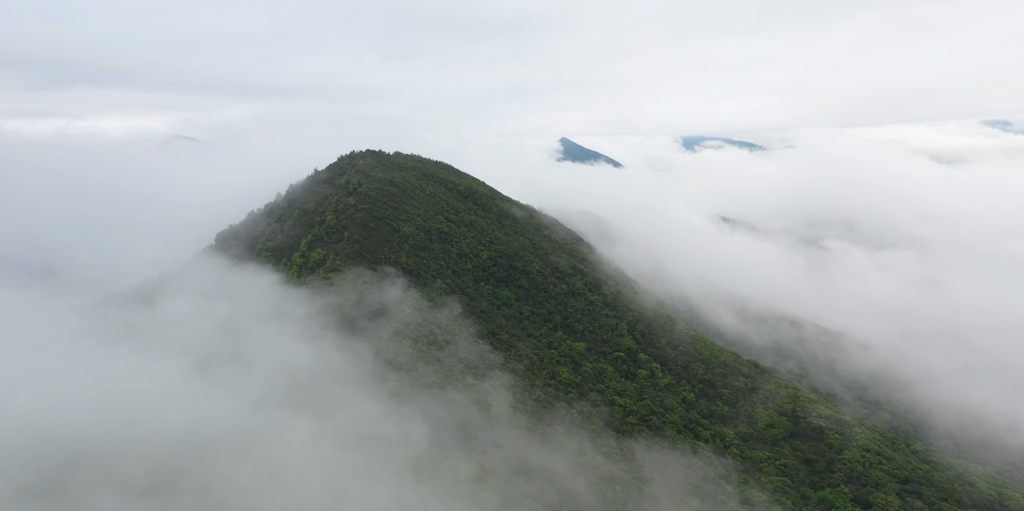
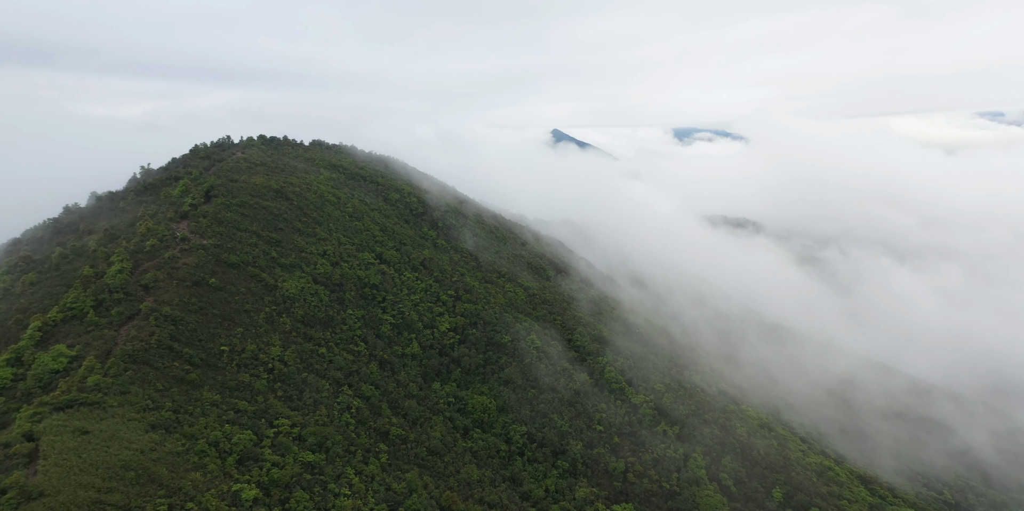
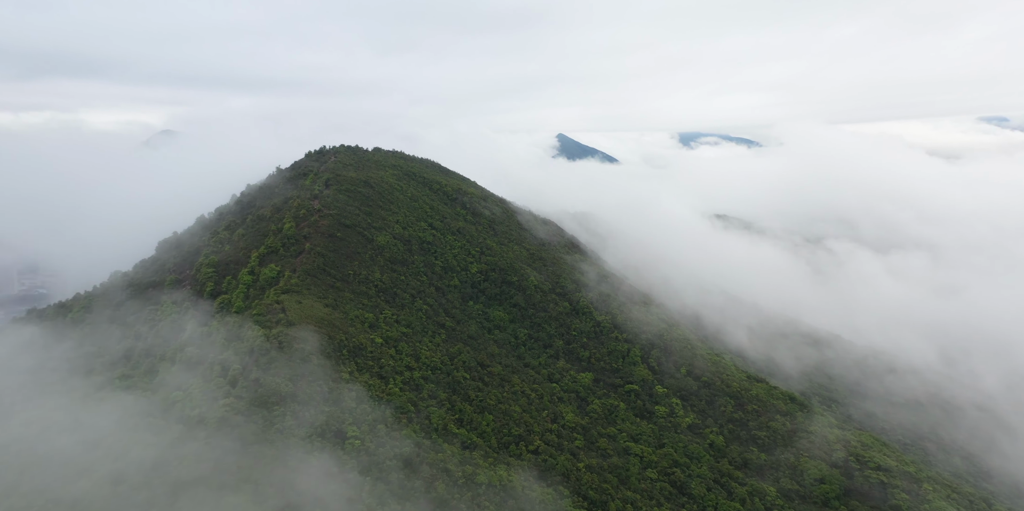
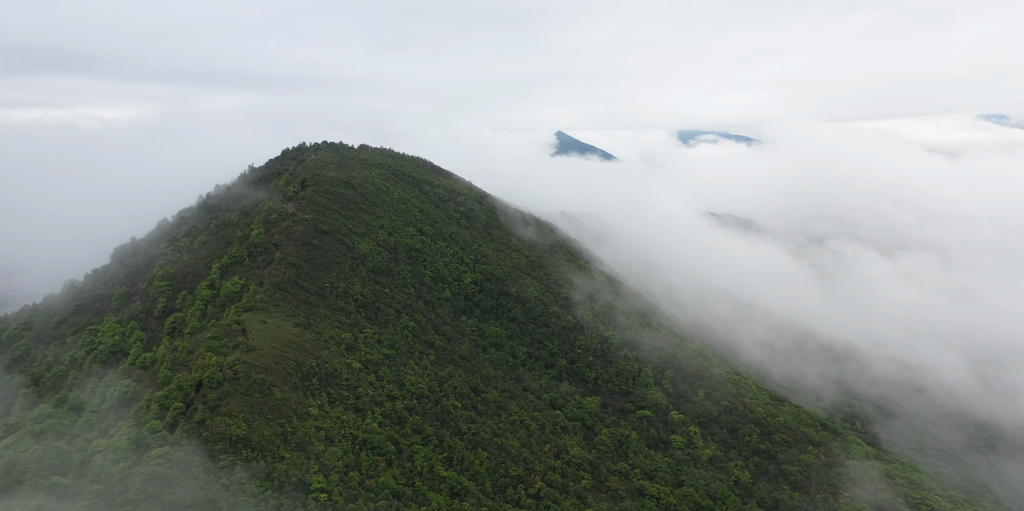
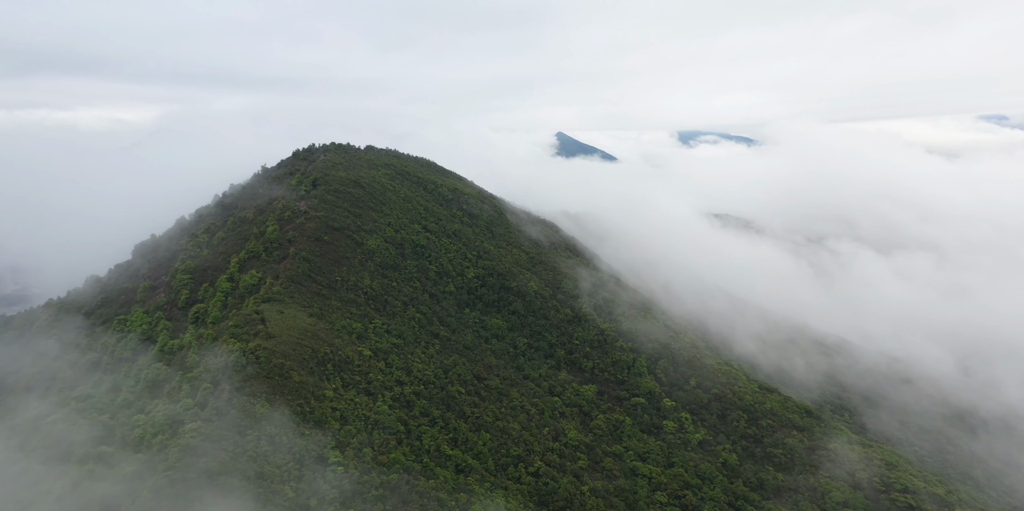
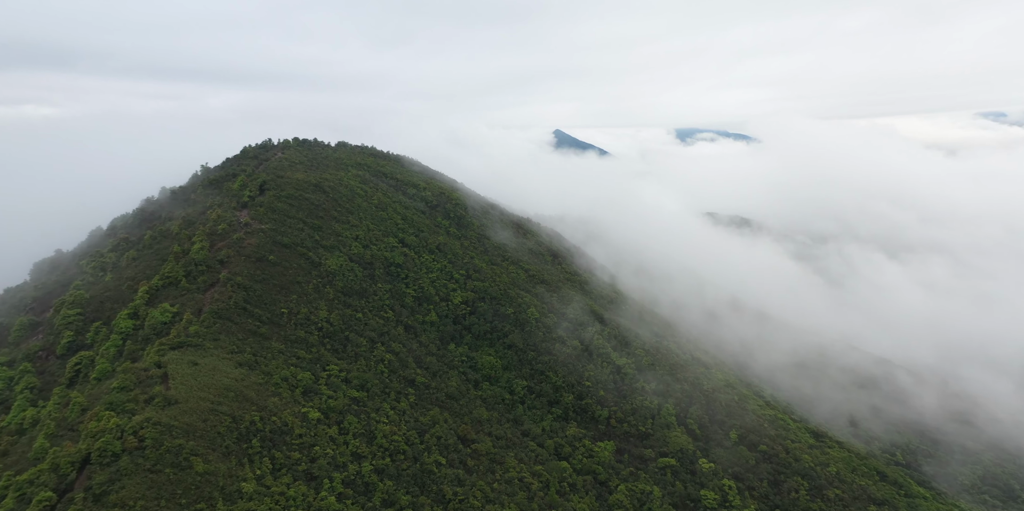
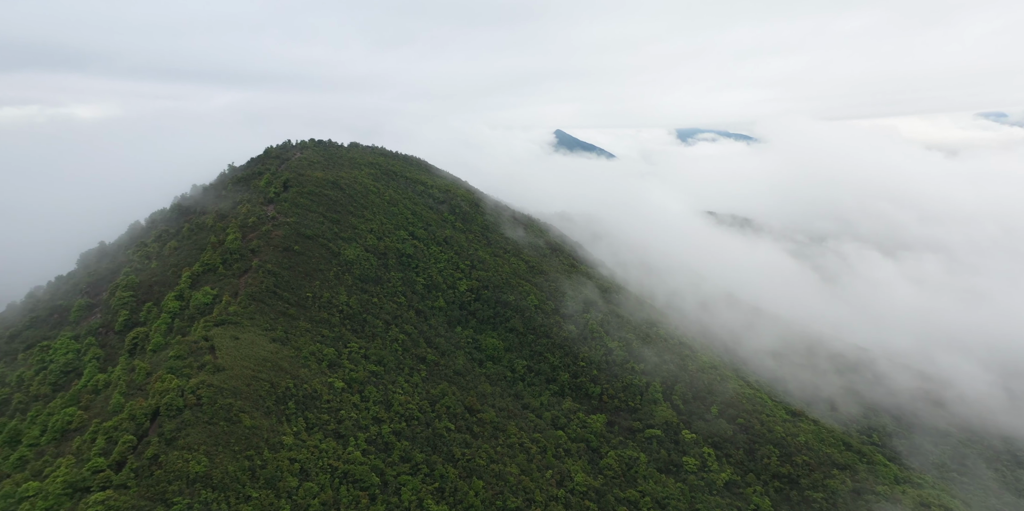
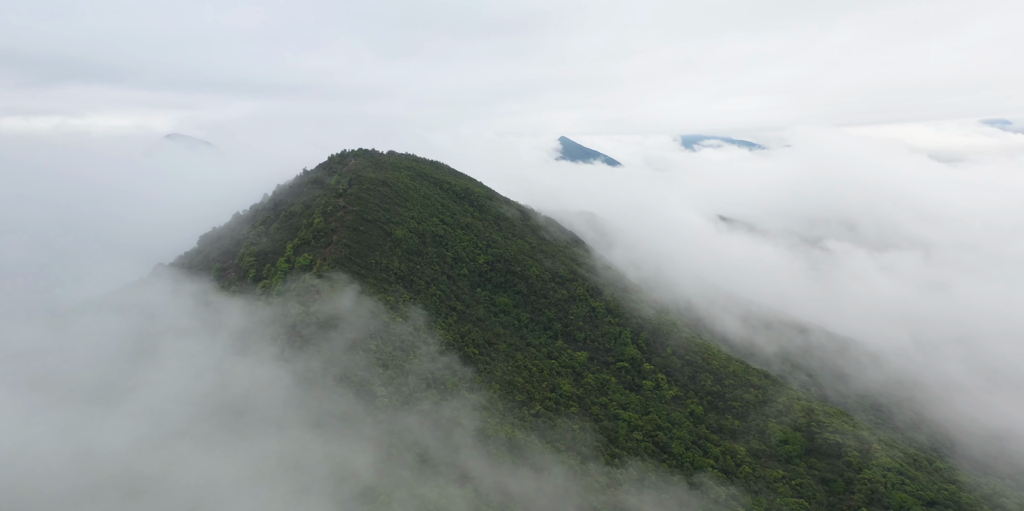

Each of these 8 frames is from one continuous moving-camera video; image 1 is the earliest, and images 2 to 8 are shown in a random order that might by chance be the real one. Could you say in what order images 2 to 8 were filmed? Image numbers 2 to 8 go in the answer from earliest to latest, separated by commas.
8, 3, 5, 4, 7, 6, 2
